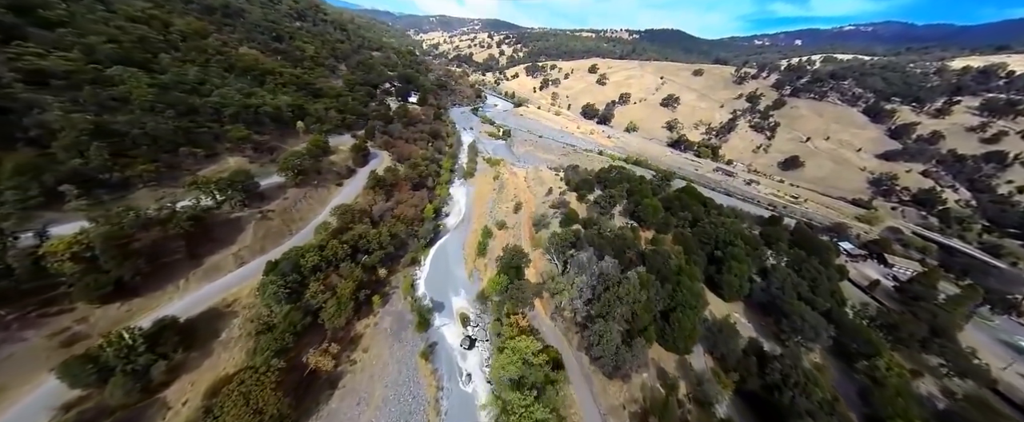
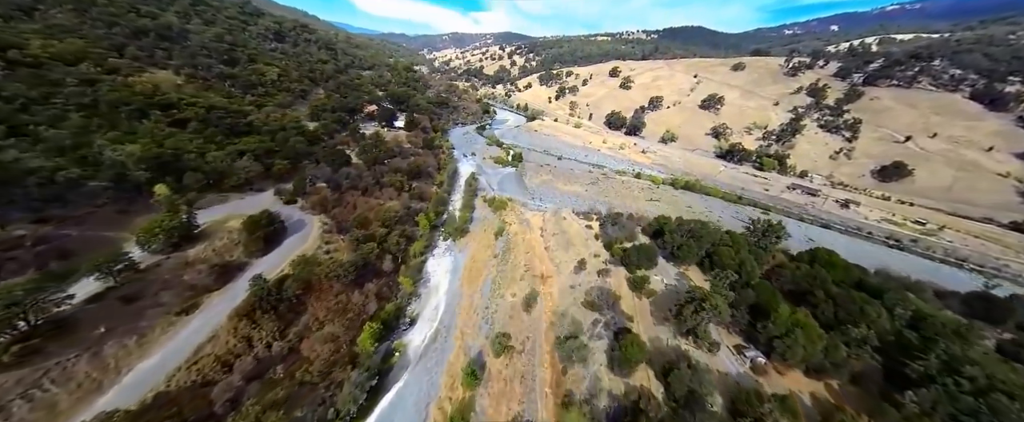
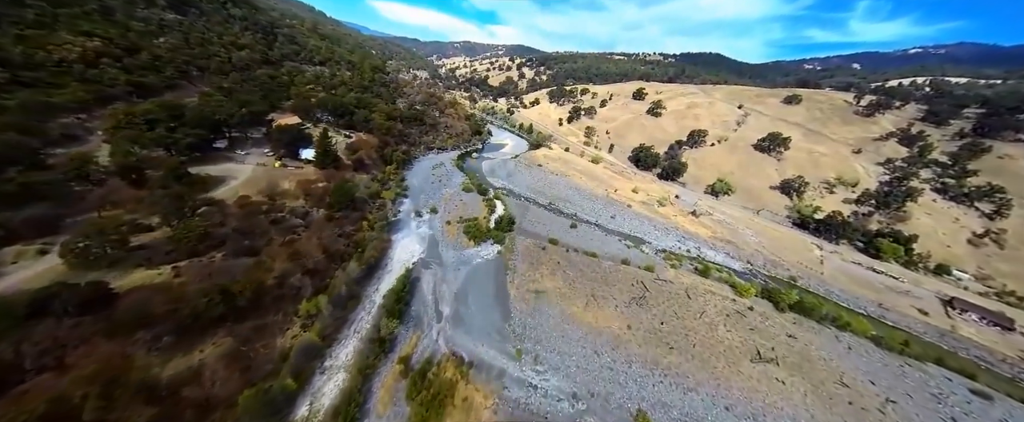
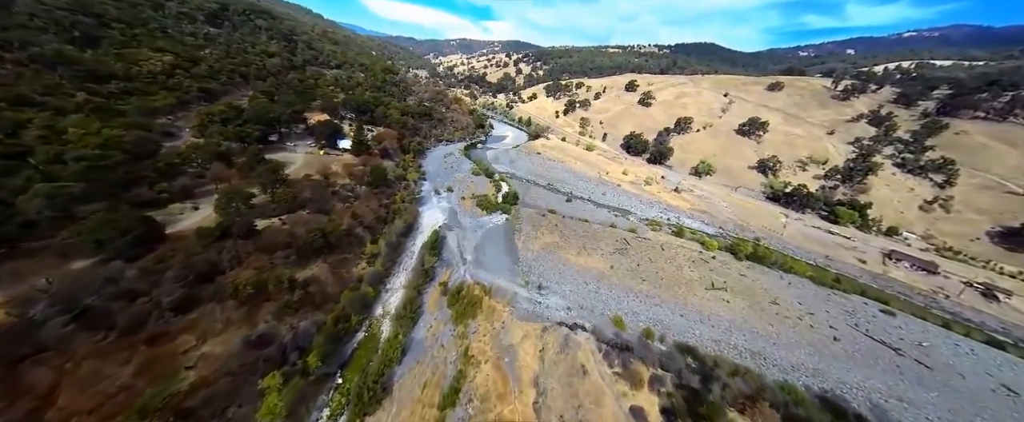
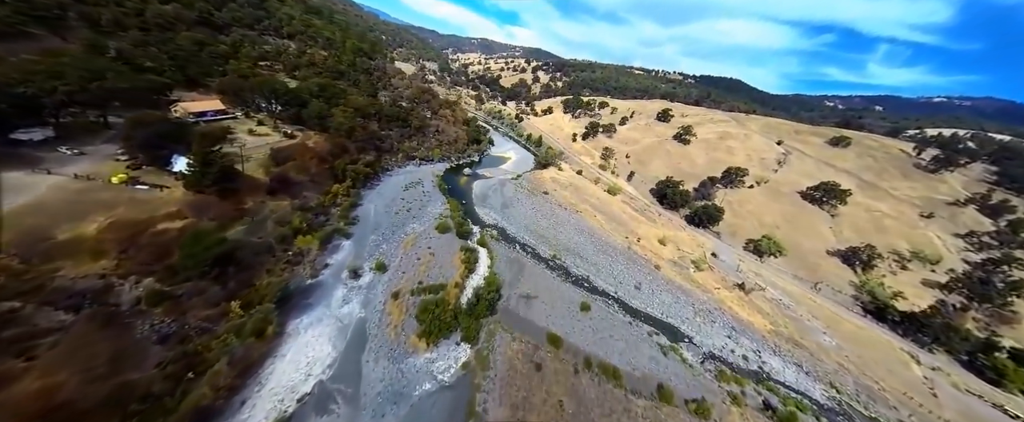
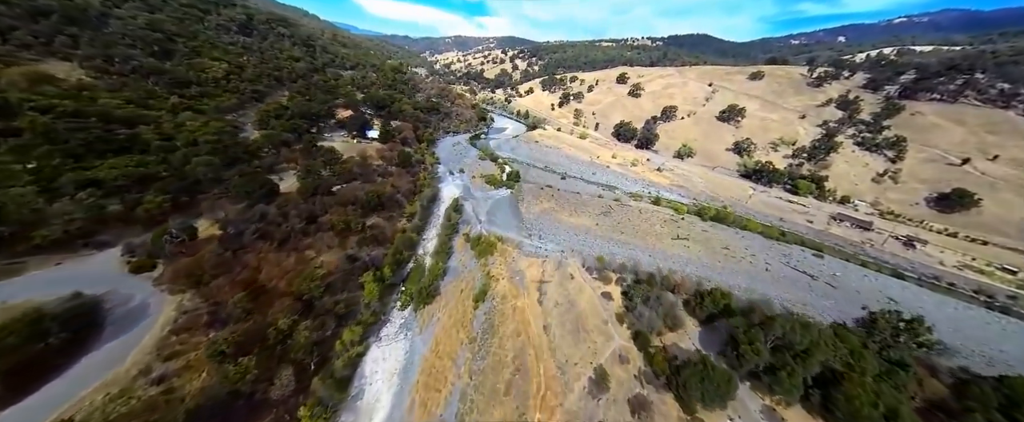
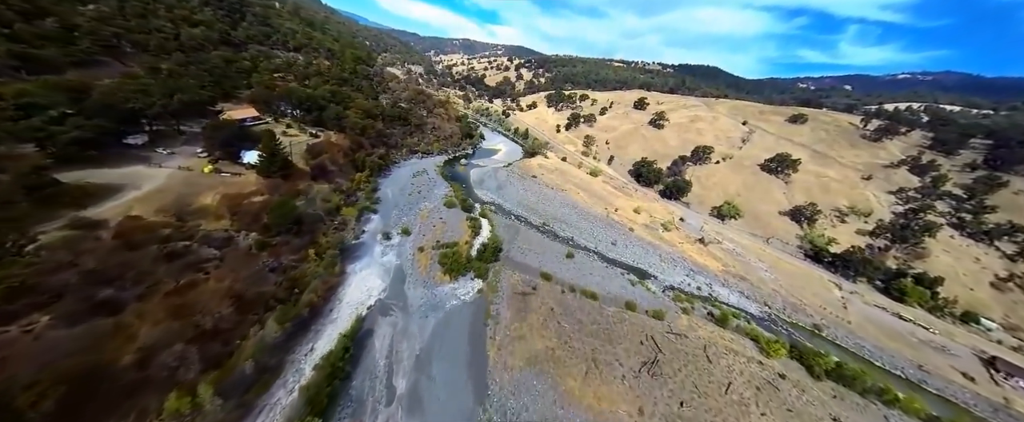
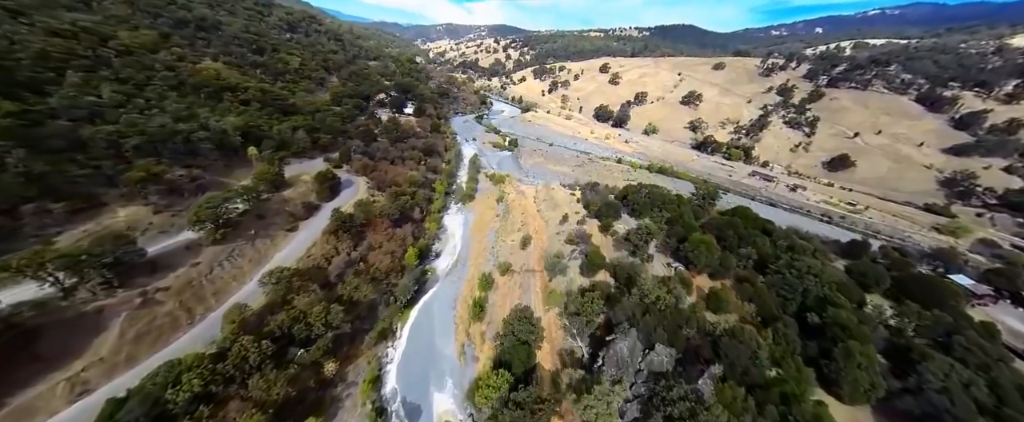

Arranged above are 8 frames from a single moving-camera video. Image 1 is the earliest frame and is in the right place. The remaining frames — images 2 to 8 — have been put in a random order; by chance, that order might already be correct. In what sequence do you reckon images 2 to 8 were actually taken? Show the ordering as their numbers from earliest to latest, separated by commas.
8, 2, 6, 4, 3, 7, 5
